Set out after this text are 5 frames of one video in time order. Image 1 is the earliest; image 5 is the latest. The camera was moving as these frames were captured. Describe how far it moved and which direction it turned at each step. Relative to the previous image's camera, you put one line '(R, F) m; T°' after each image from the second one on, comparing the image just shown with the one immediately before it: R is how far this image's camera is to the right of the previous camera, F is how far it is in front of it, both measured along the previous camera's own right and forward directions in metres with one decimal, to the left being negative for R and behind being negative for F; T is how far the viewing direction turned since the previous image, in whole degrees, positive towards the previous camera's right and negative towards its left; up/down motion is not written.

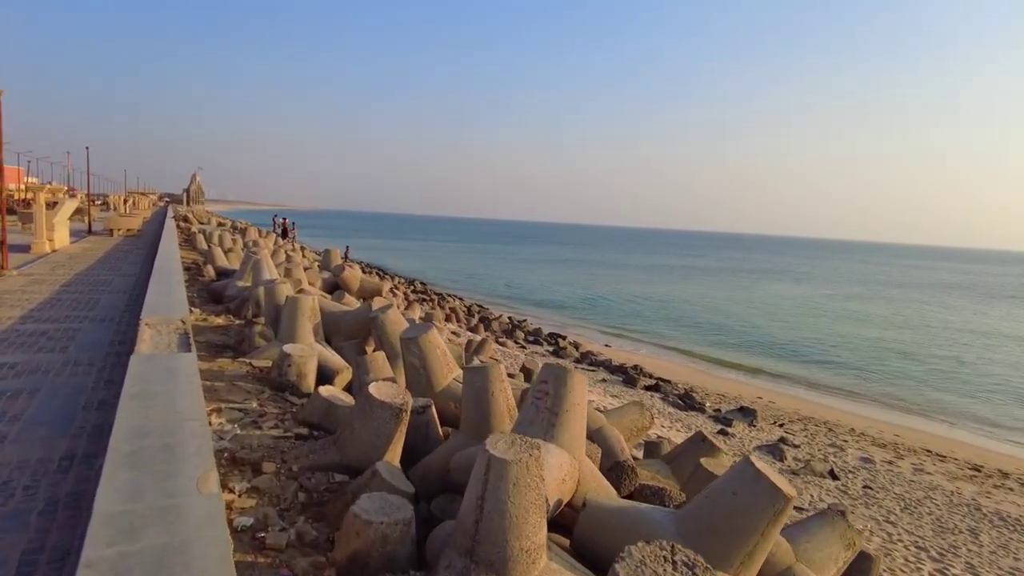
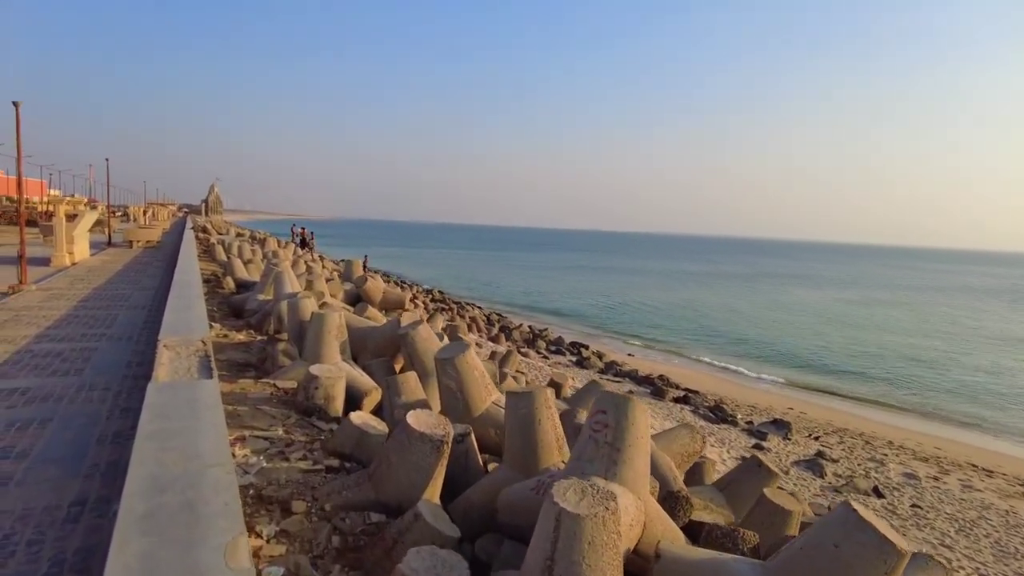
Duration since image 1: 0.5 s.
(-0.2, +0.3) m; -1°
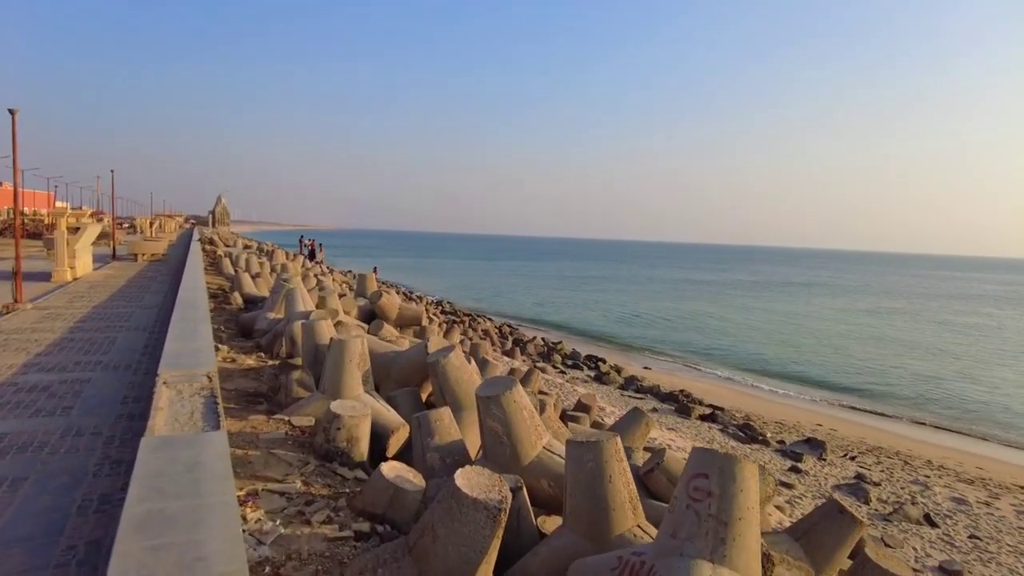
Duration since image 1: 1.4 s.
(-0.3, +0.6) m; 0°
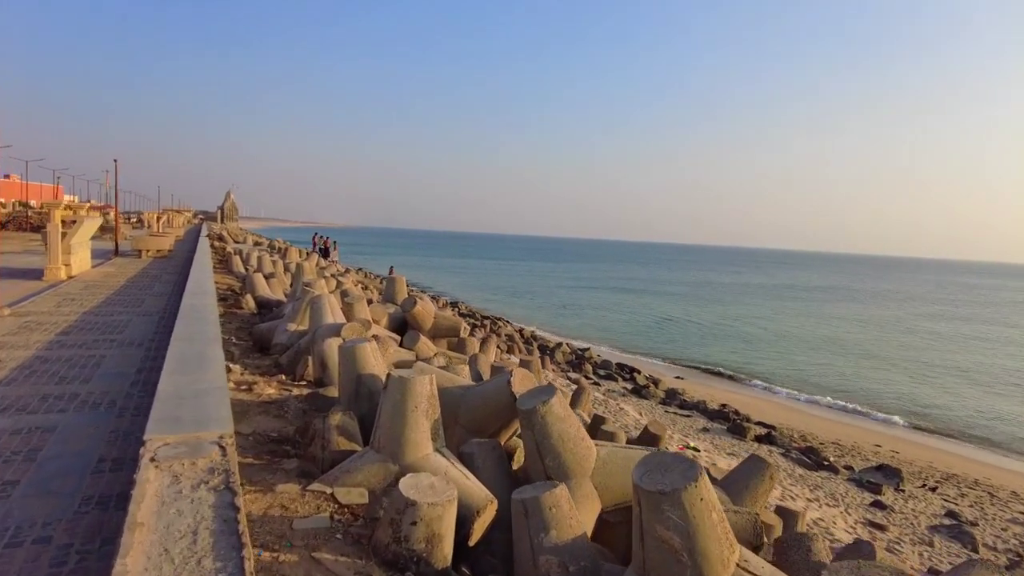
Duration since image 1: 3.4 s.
(-0.6, +1.3) m; -1°
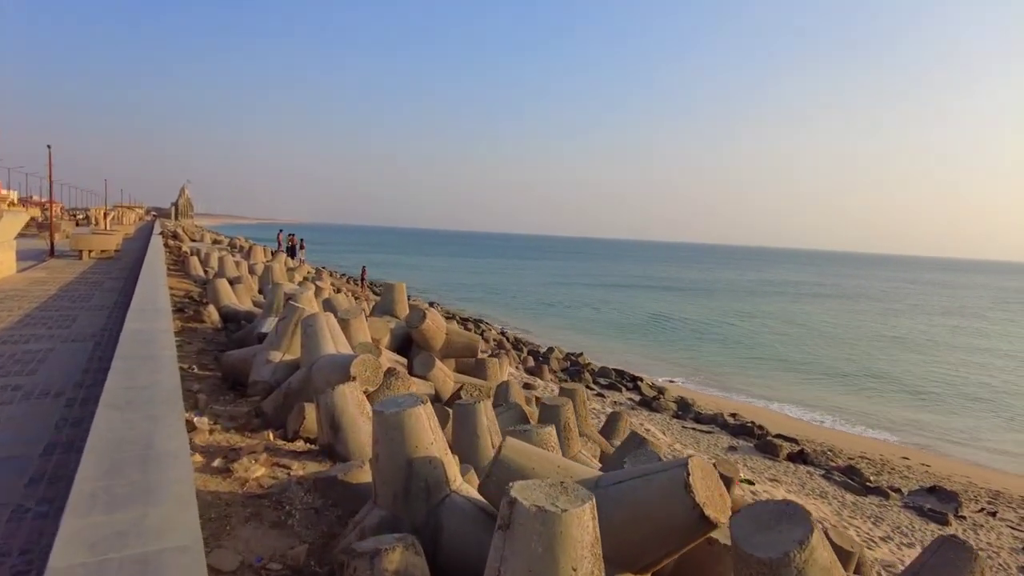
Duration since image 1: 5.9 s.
(-0.8, +1.7) m; +3°
